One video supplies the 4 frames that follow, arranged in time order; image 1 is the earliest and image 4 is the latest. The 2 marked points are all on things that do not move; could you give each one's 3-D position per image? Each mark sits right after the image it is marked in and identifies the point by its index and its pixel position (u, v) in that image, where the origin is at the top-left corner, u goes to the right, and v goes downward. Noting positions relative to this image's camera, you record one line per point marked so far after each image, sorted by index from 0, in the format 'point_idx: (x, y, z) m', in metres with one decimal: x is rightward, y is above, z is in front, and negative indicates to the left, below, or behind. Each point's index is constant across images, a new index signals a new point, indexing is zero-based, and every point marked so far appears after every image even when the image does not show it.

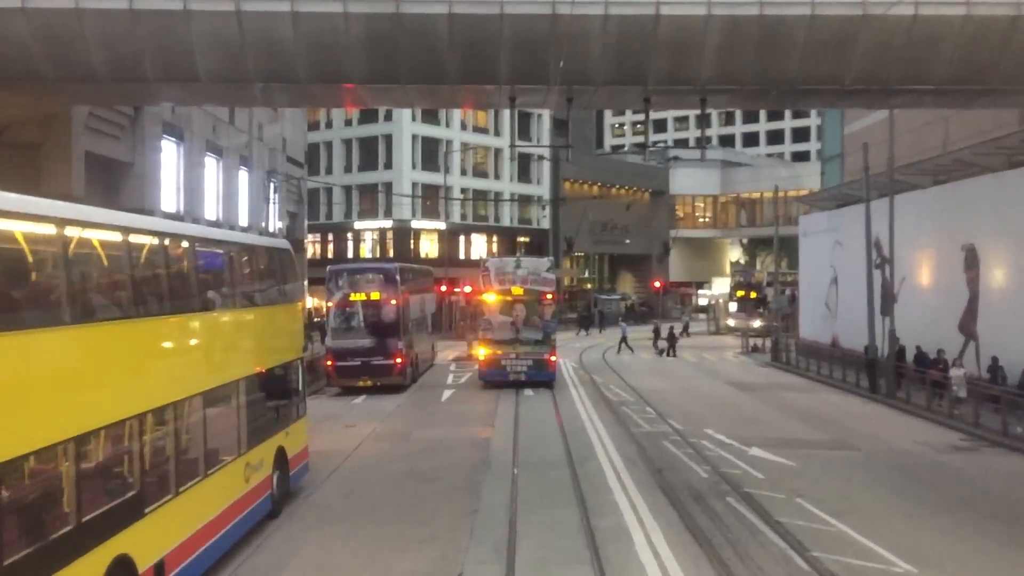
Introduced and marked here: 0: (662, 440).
0: (+2.8, -2.8, +19.4) m
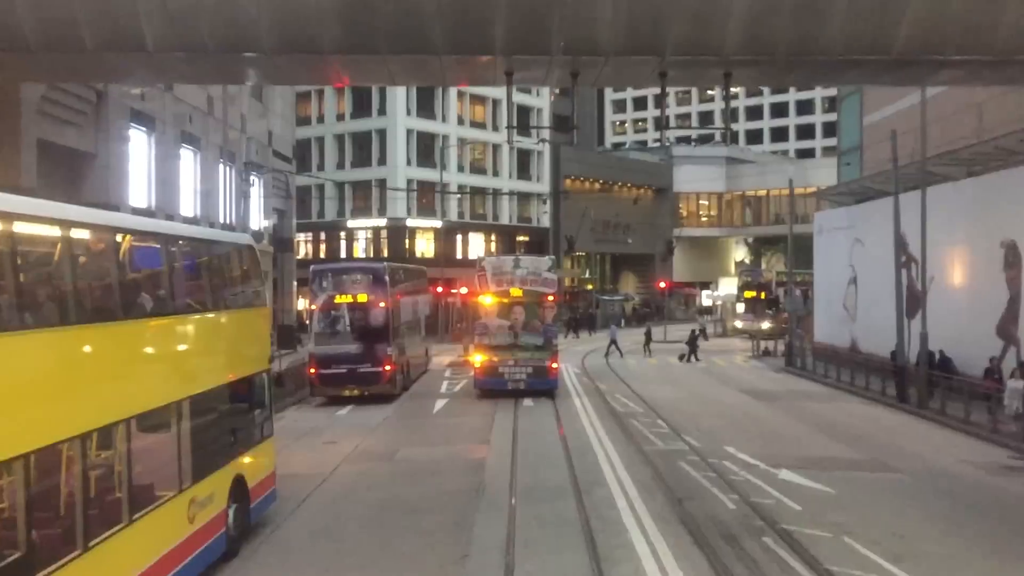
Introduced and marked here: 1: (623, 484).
0: (+2.7, -2.8, +17.2) m
1: (+1.6, -2.8, +14.9) m
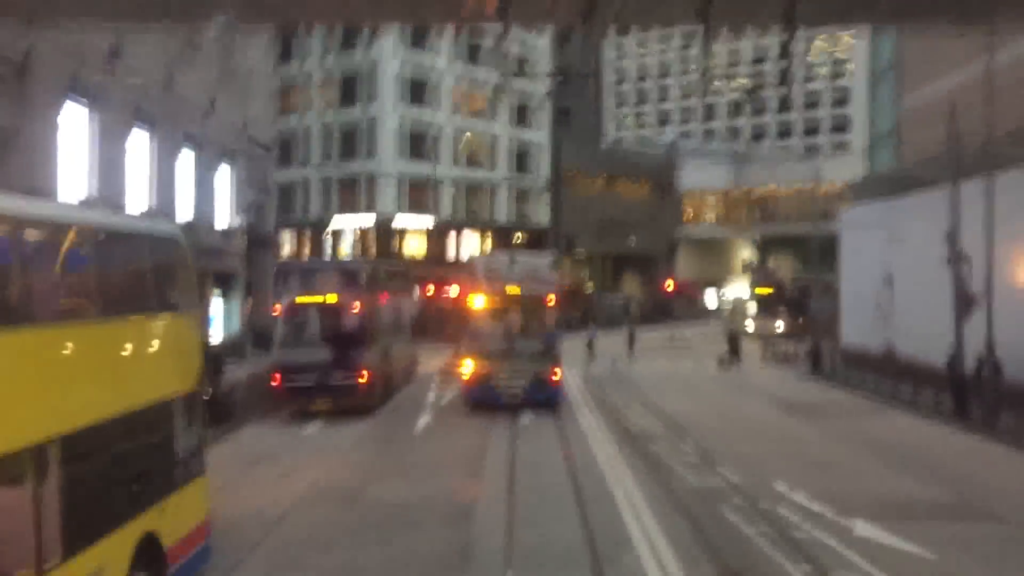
0: (+2.7, -2.8, +13.5) m
1: (+1.6, -2.8, +11.3) m
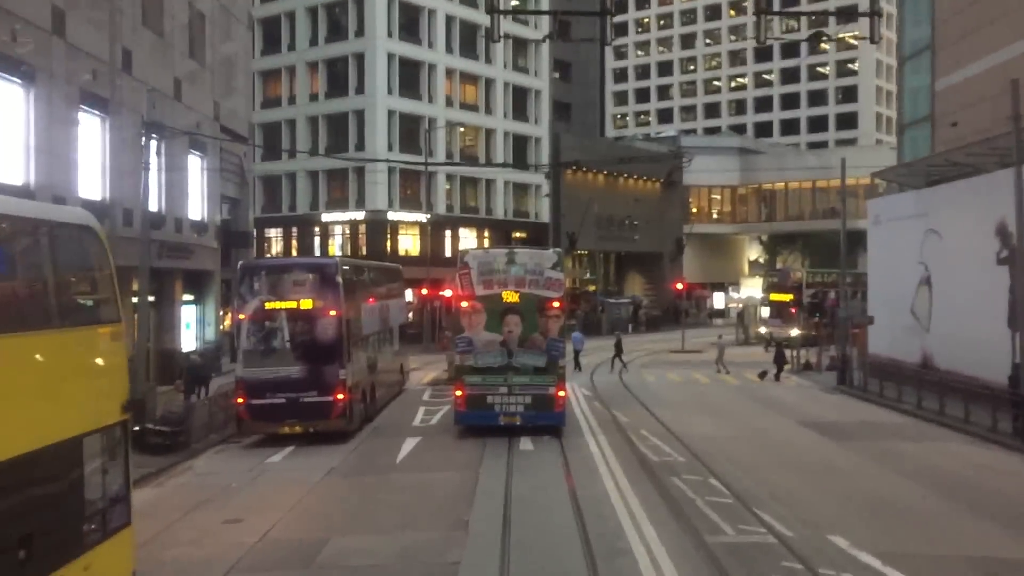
0: (+2.6, -2.9, +10.6) m
1: (+1.5, -2.9, +8.4) m
